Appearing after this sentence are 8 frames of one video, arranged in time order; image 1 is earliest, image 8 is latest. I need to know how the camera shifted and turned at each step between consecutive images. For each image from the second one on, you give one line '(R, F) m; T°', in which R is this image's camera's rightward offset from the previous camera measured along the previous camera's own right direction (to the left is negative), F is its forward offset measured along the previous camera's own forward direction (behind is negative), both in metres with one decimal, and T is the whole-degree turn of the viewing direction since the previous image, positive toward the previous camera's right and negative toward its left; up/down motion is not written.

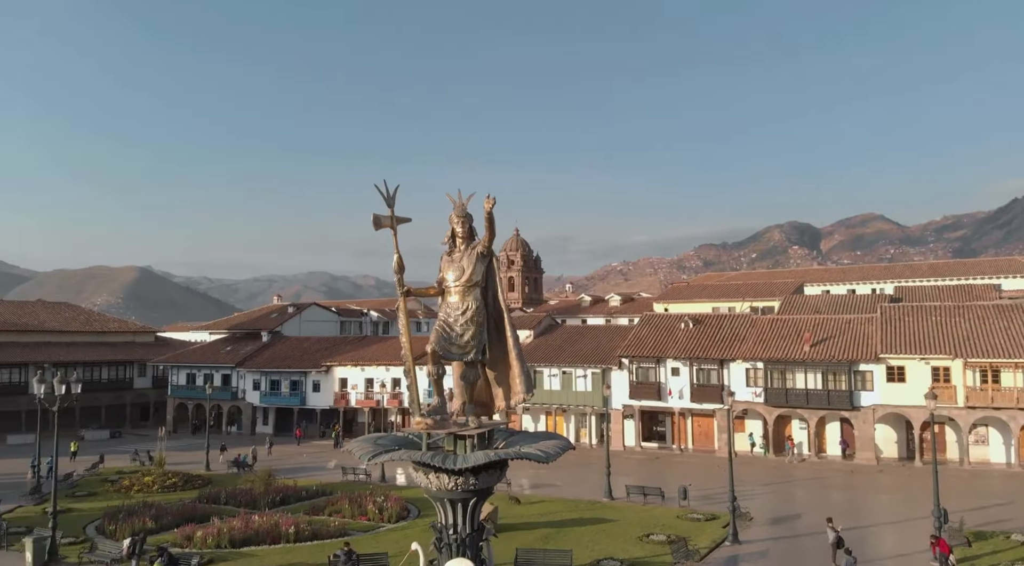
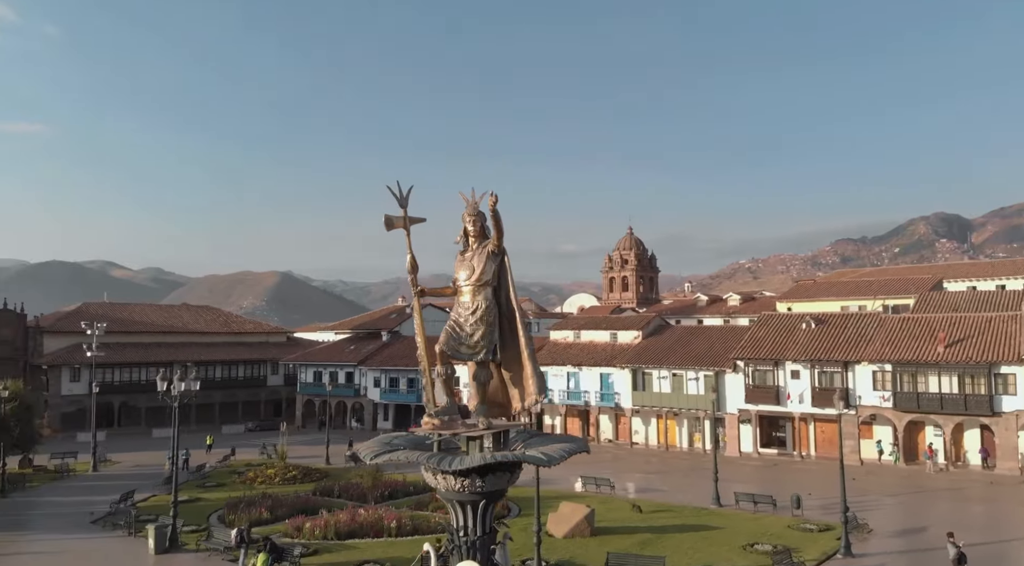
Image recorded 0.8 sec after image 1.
(+1.2, +0.3) m; -9°
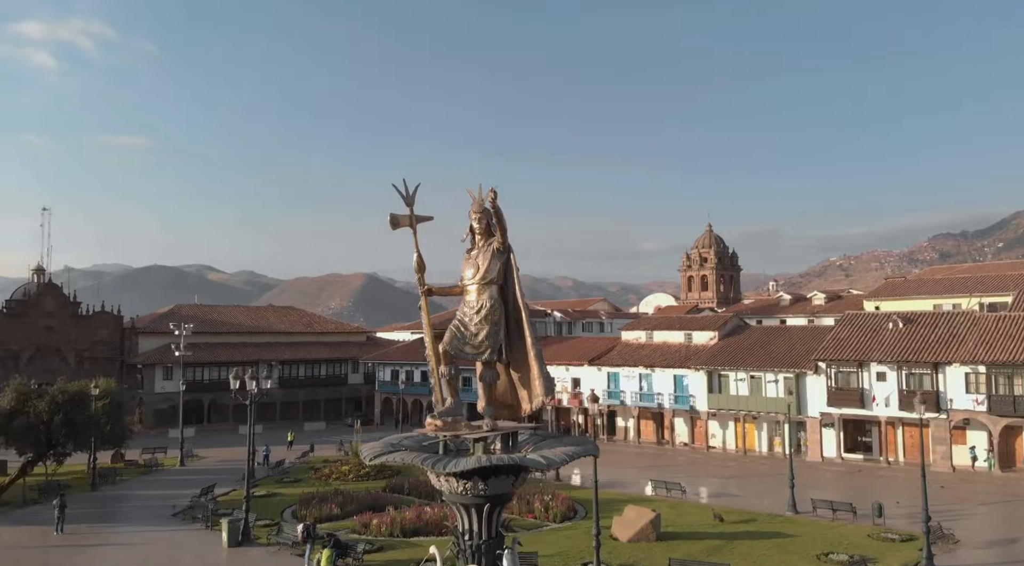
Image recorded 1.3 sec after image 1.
(+0.8, +0.2) m; -6°
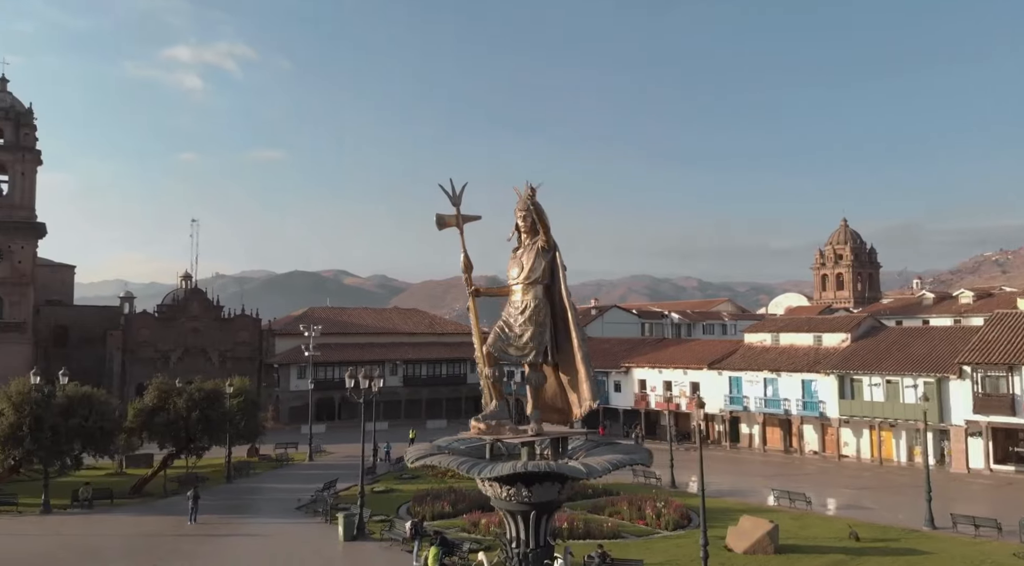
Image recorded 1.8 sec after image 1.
(+0.8, +0.3) m; -9°
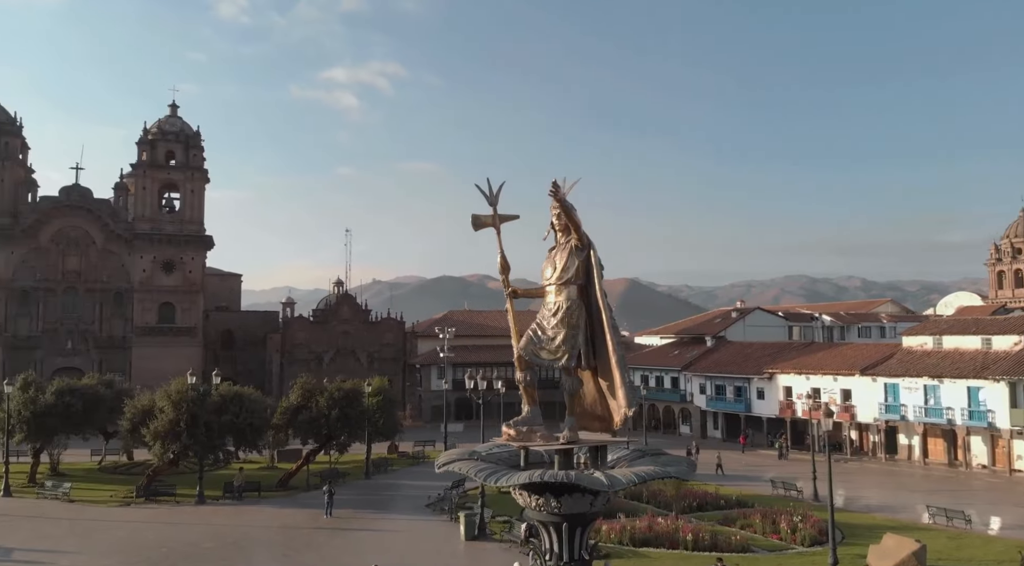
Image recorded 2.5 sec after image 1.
(+1.1, +0.4) m; -11°
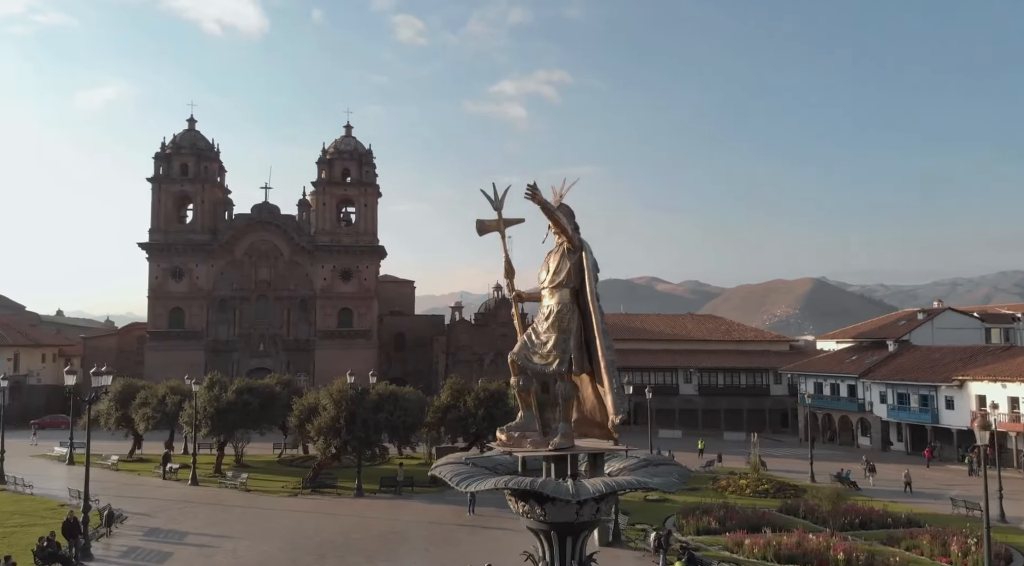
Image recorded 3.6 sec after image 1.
(+1.8, +0.2) m; -13°
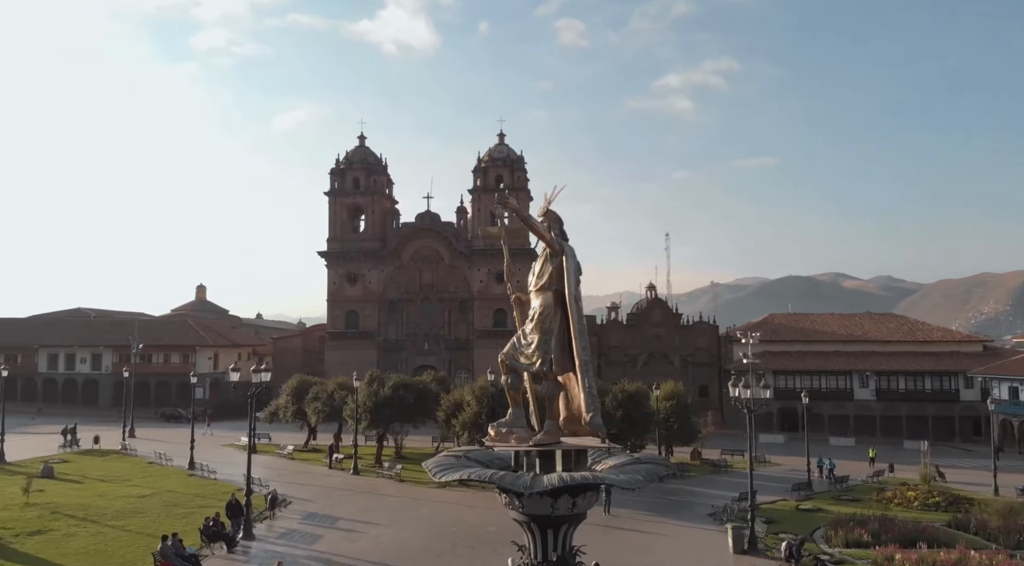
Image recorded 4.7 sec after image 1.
(+1.9, -0.2) m; -13°
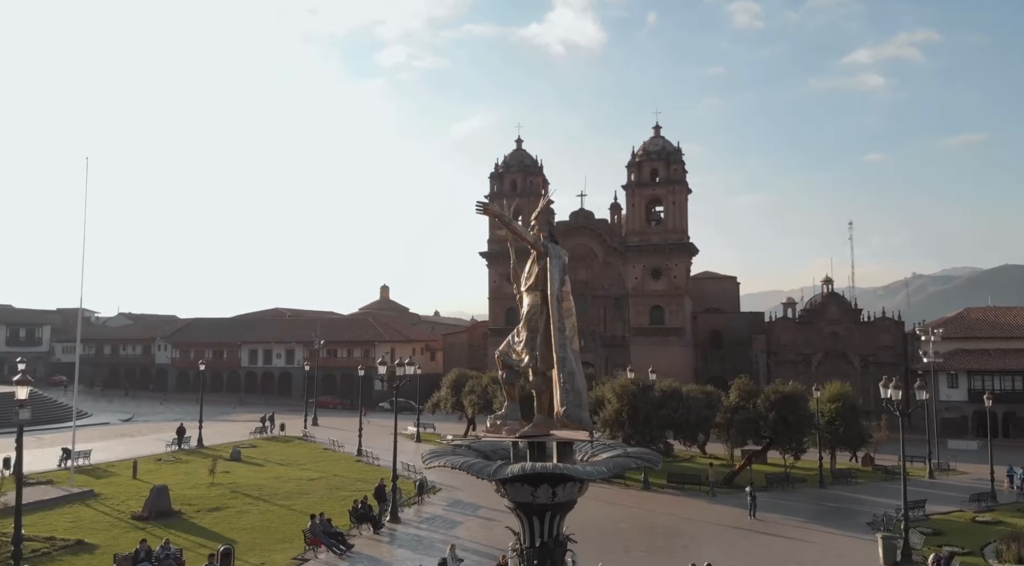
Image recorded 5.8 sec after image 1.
(+2.0, -0.2) m; -13°
